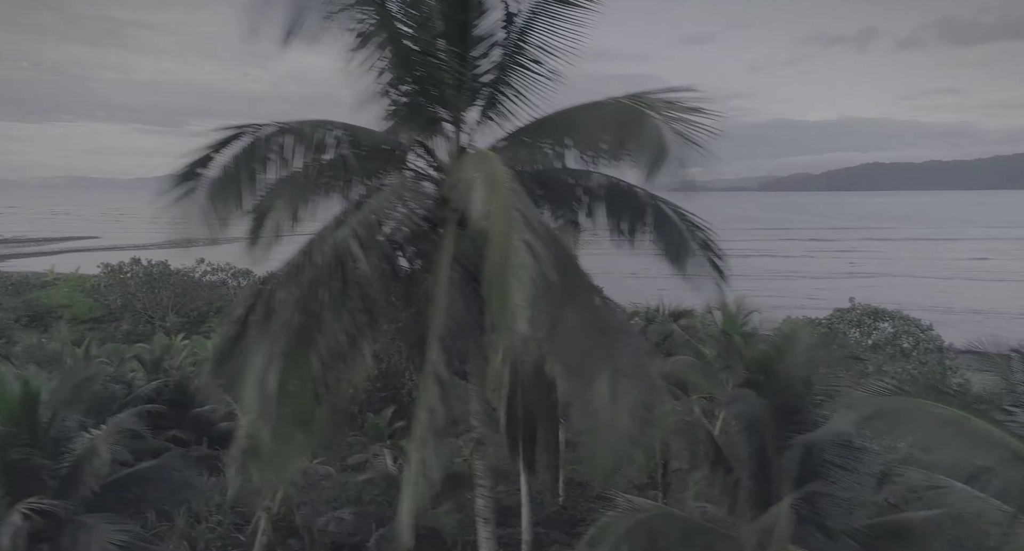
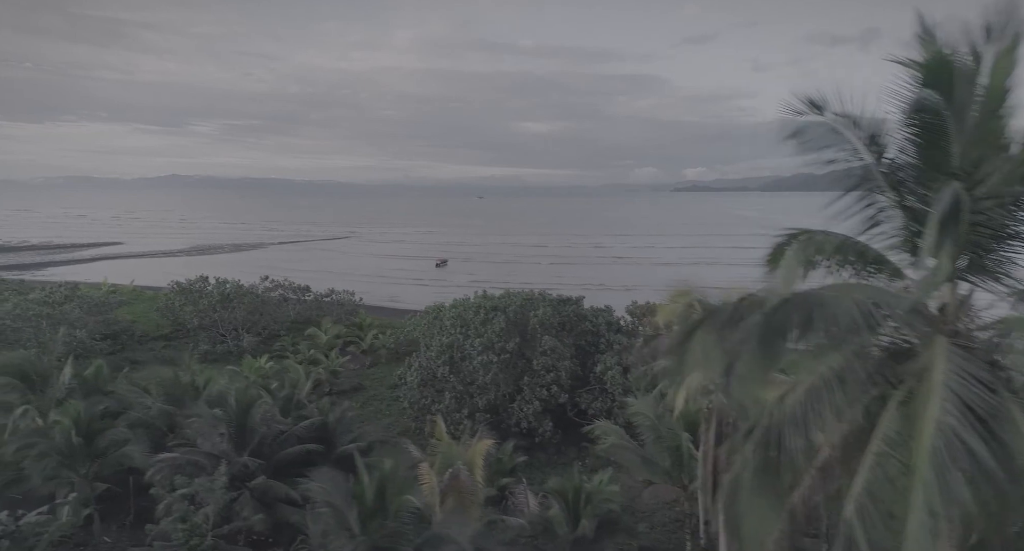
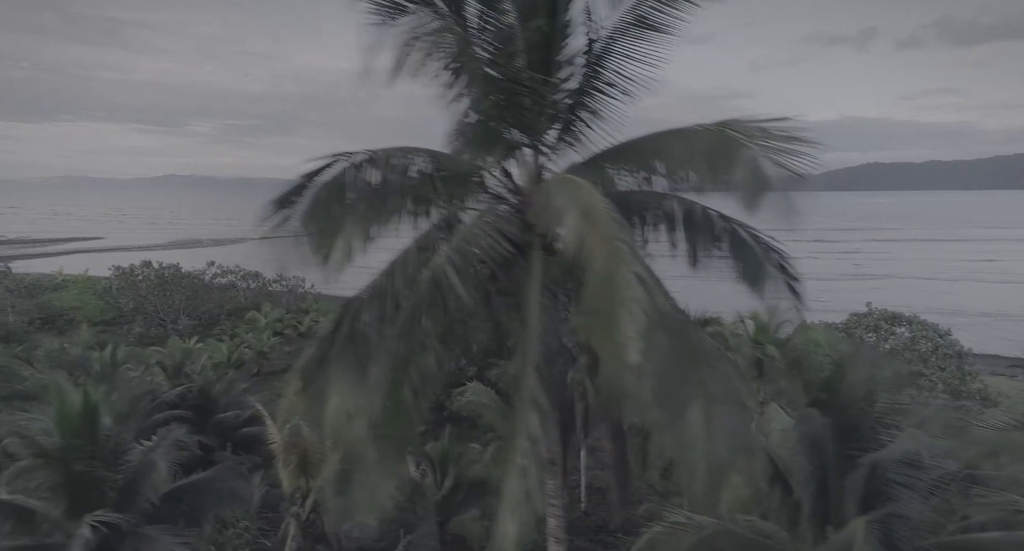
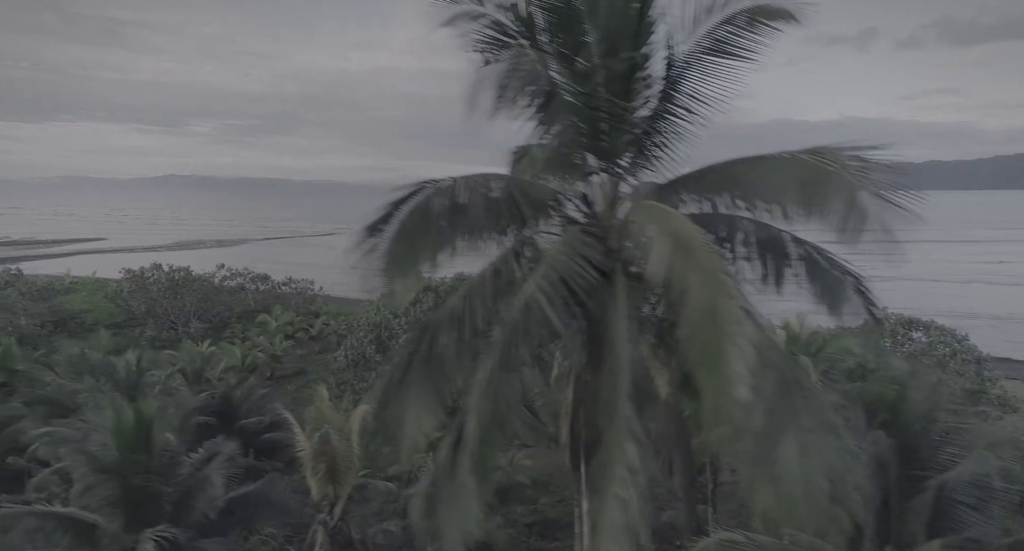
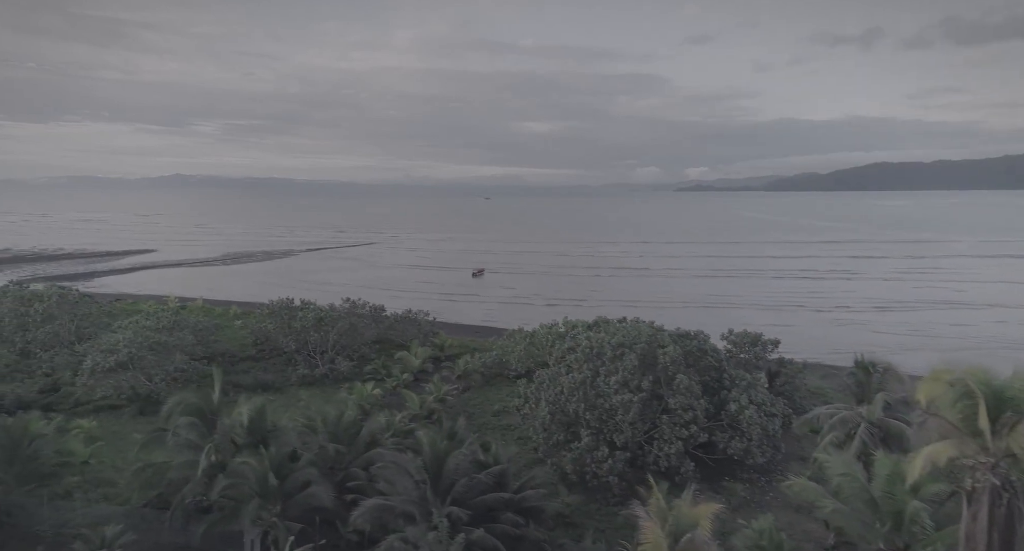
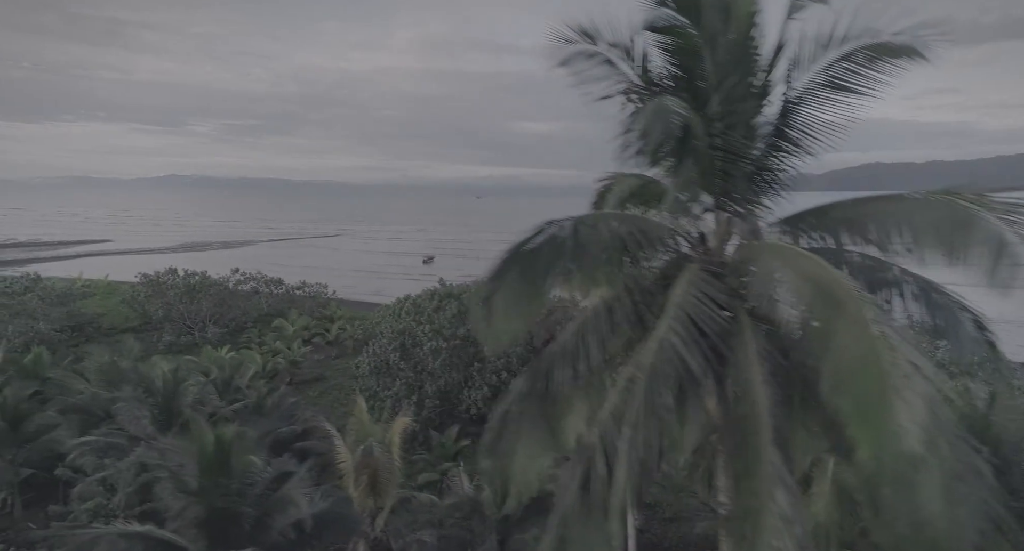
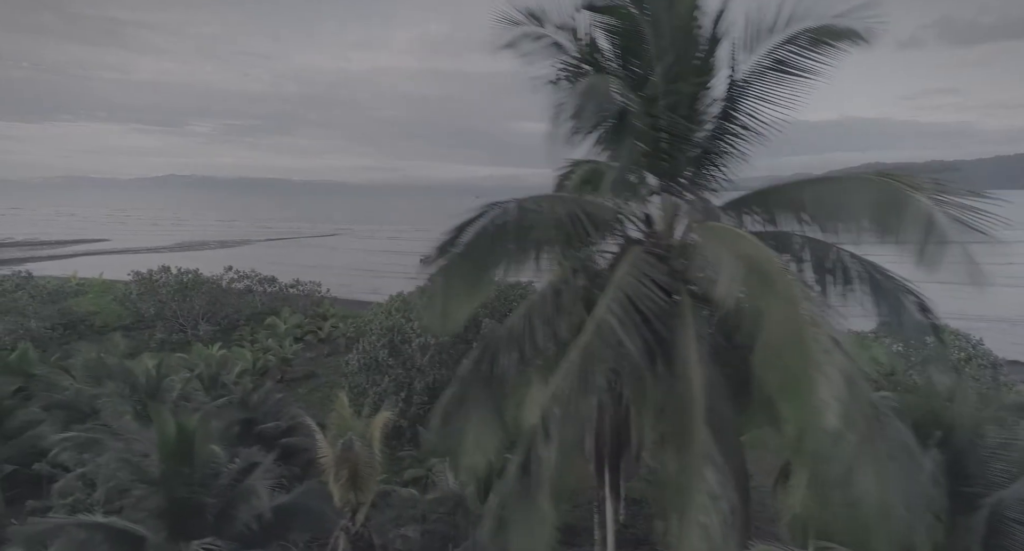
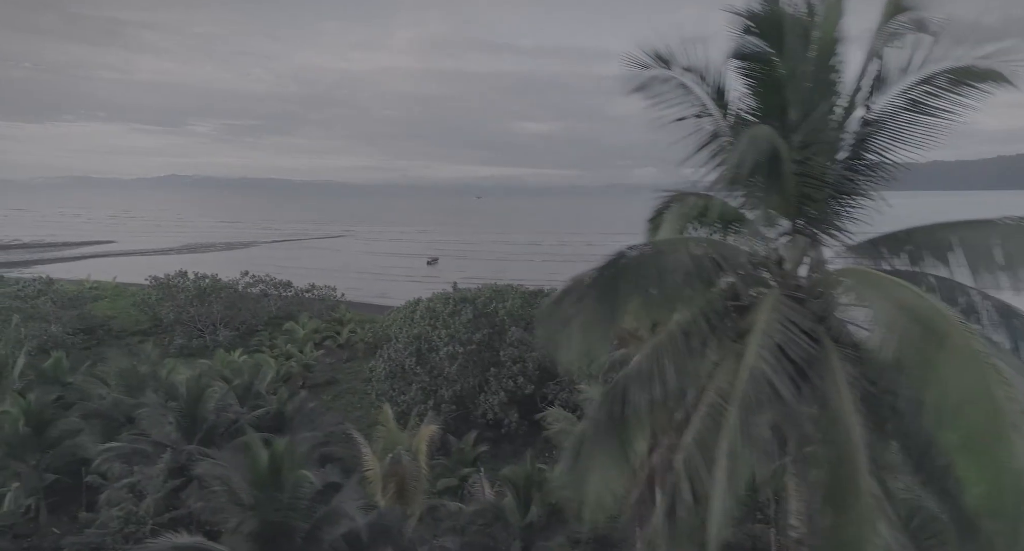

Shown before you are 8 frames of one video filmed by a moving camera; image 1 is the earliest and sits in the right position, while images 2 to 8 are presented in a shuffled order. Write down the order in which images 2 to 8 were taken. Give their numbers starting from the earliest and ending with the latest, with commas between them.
3, 4, 7, 6, 8, 2, 5
